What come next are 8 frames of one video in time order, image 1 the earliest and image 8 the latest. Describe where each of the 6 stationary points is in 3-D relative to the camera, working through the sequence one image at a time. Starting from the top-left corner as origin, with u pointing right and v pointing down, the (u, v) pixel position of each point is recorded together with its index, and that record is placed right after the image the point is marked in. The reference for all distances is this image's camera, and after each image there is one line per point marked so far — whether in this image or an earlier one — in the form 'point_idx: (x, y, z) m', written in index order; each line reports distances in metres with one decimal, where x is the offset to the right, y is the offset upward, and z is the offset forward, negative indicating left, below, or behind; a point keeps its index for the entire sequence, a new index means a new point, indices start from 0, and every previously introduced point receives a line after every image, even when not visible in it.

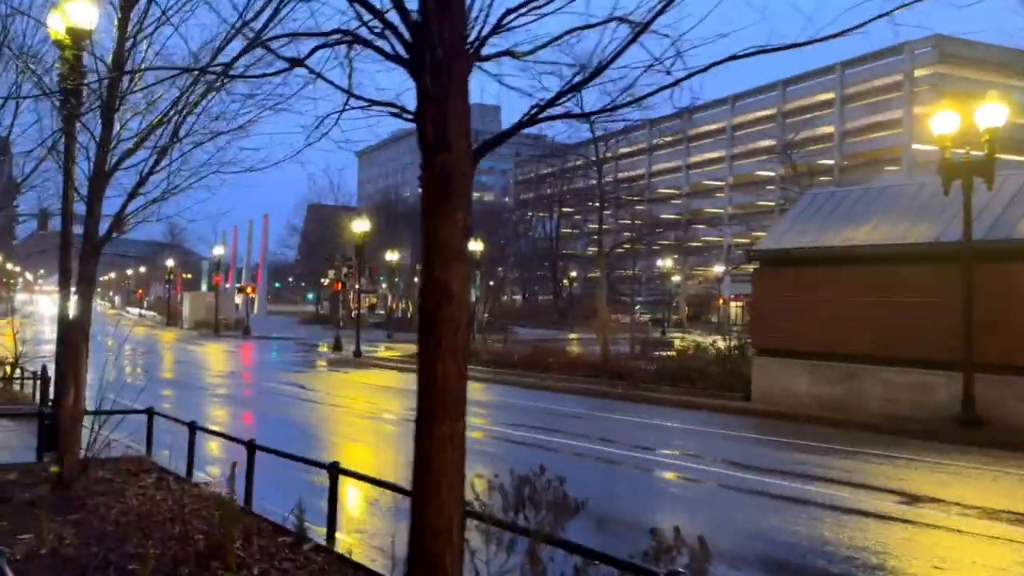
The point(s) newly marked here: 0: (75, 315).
0: (-3.9, -0.2, +7.9) m
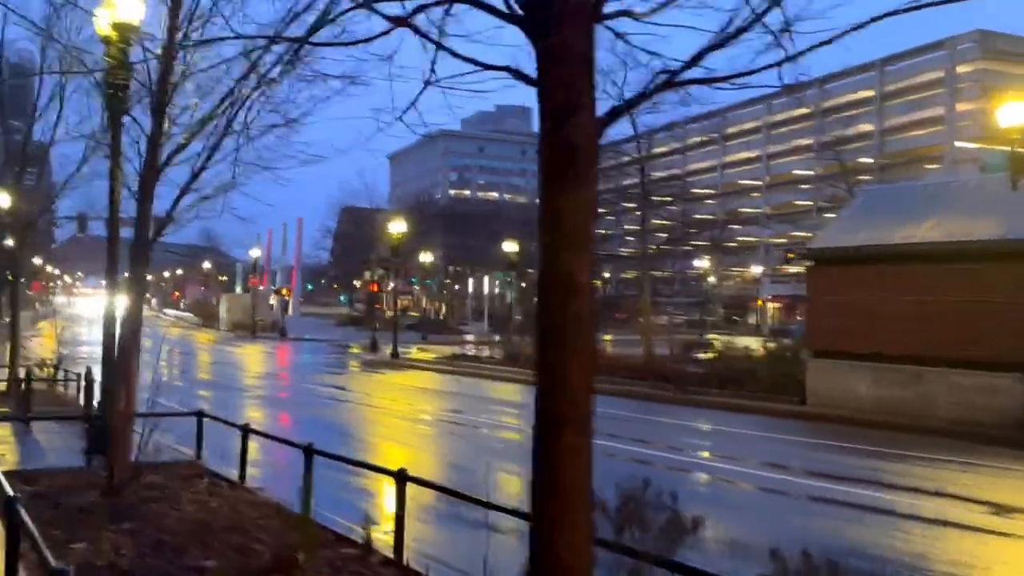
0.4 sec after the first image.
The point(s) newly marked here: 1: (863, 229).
0: (-3.3, -0.2, +7.7) m
1: (+6.9, +1.2, +17.5) m
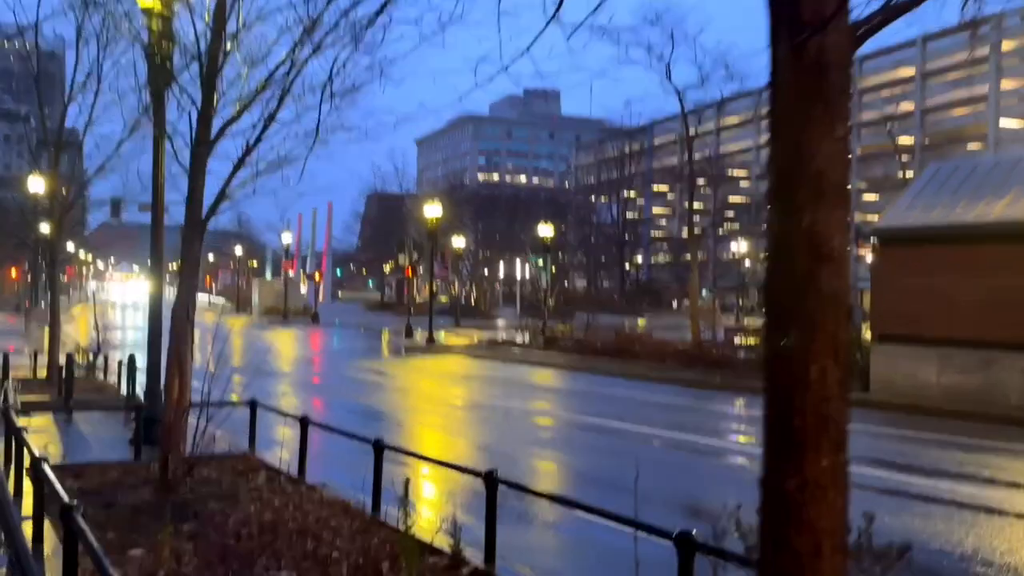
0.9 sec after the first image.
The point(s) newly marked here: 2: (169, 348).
0: (-2.7, -0.1, +7.1) m
1: (+7.9, +1.5, +16.6) m
2: (-2.7, -0.5, +7.1) m
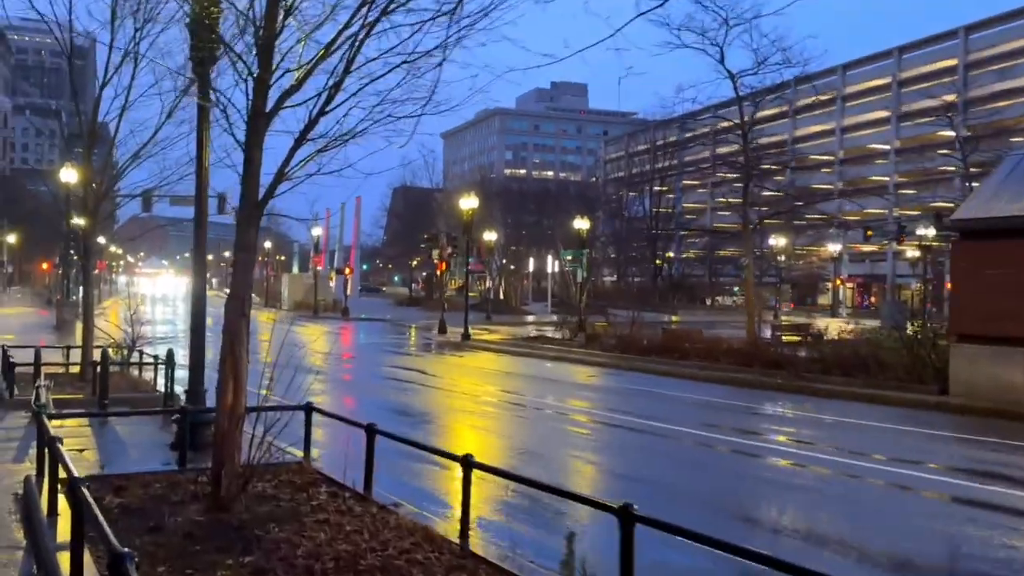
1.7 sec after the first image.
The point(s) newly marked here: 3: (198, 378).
0: (-2.0, 0.0, +6.2) m
1: (+8.8, +1.6, +15.4) m
2: (-2.0, -0.4, +6.2) m
3: (-3.4, -1.0, +9.6) m
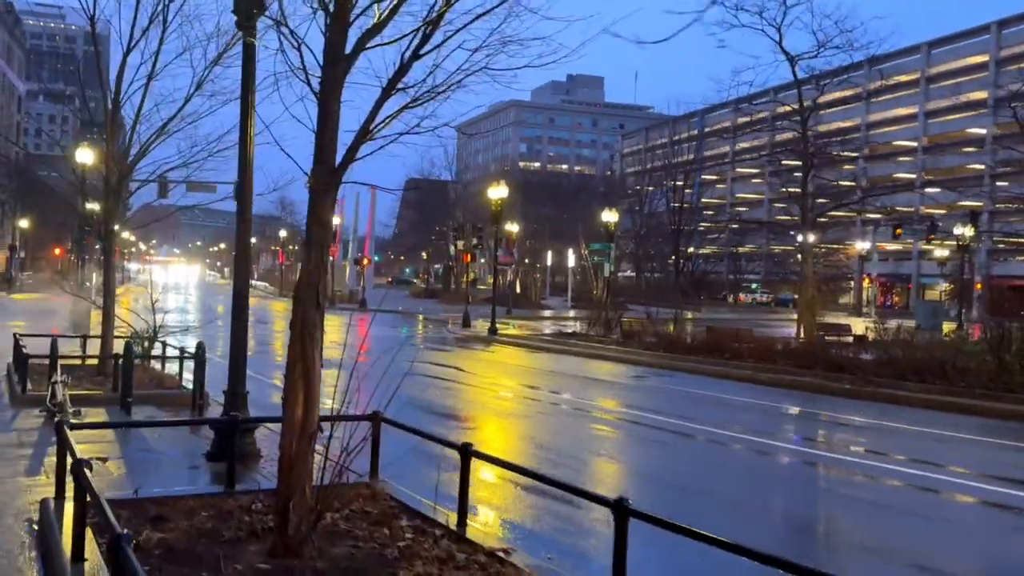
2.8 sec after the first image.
0: (-1.1, +0.1, +5.0) m
1: (+9.8, +1.6, +14.0) m
2: (-1.2, -0.3, +5.0) m
3: (-2.6, -0.8, +8.3) m
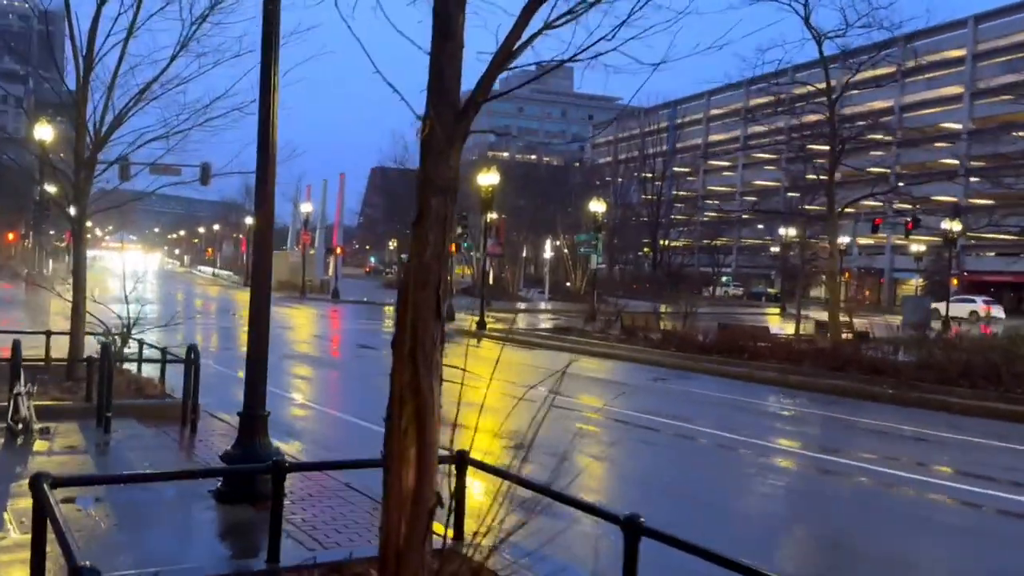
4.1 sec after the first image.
0: (-0.3, +0.1, +3.3) m
1: (+10.2, +1.6, +12.7) m
2: (-0.4, -0.3, +3.3) m
3: (-1.9, -0.8, +6.6) m
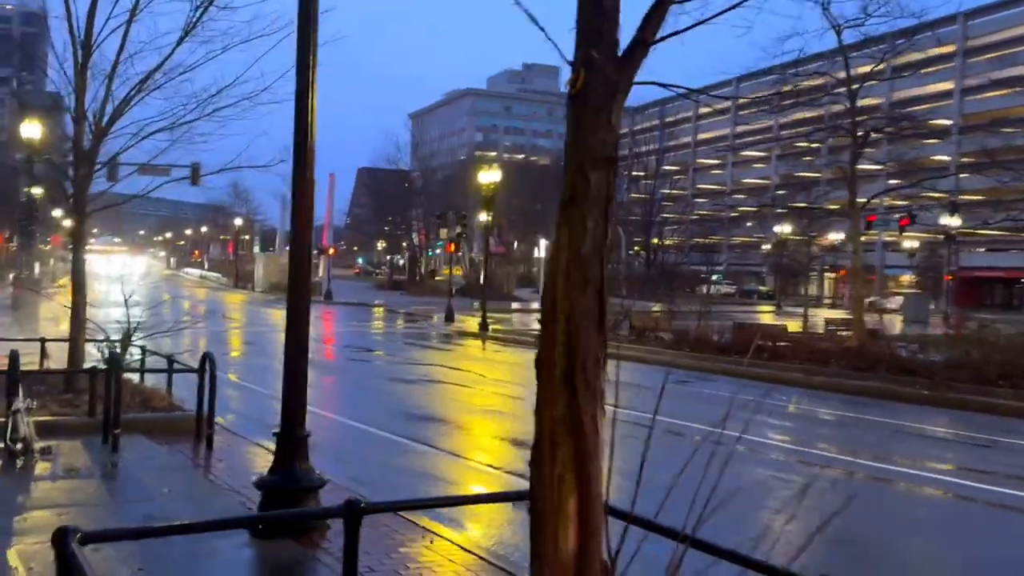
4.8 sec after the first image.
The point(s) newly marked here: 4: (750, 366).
0: (+0.2, +0.1, +2.5) m
1: (+10.6, +1.6, +12.1) m
2: (+0.1, -0.3, +2.5) m
3: (-1.4, -0.8, +5.8) m
4: (+5.3, -1.7, +19.7) m
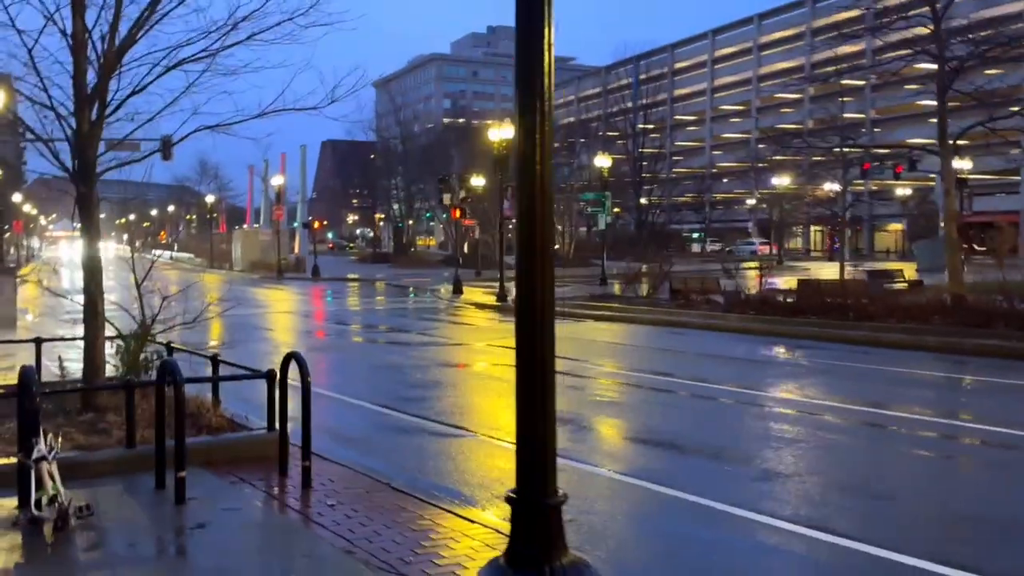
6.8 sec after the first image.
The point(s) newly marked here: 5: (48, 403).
0: (+1.9, +0.2, +0.1) m
1: (+11.8, +2.6, +10.1) m
2: (+1.8, -0.2, +0.1) m
3: (+0.2, -0.7, +3.4) m
4: (+6.4, -0.8, +17.6) m
5: (-4.0, -1.0, +7.8) m
